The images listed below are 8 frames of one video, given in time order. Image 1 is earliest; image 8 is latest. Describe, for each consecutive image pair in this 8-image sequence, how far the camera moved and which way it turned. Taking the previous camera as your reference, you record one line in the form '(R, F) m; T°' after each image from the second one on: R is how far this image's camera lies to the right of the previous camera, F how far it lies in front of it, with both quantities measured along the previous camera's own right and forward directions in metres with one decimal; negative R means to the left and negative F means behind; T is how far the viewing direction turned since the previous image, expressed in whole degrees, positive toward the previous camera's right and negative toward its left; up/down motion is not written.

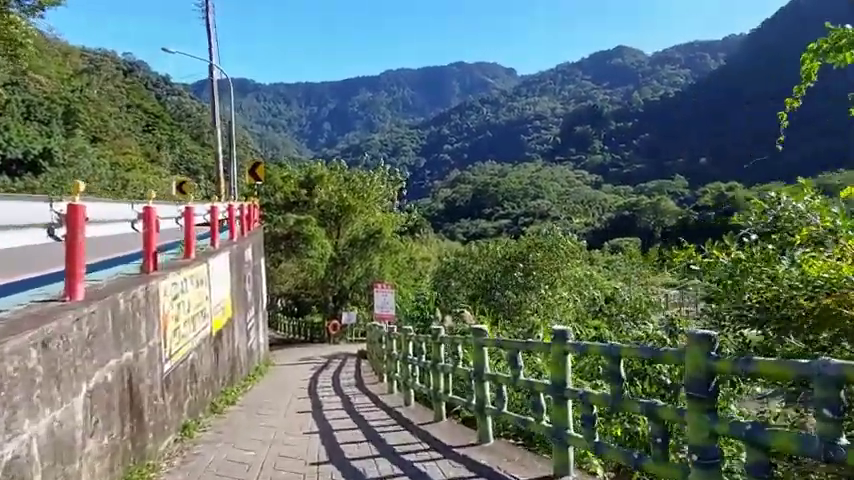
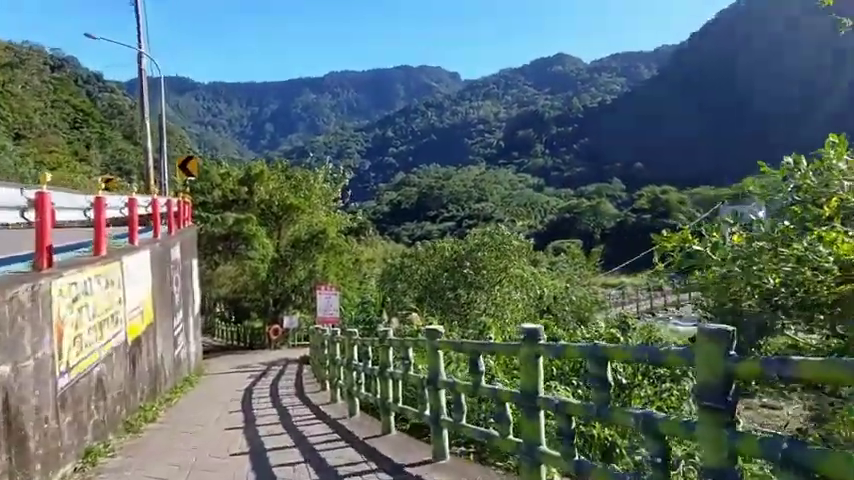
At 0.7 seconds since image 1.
(0.0, +0.5) m; +5°
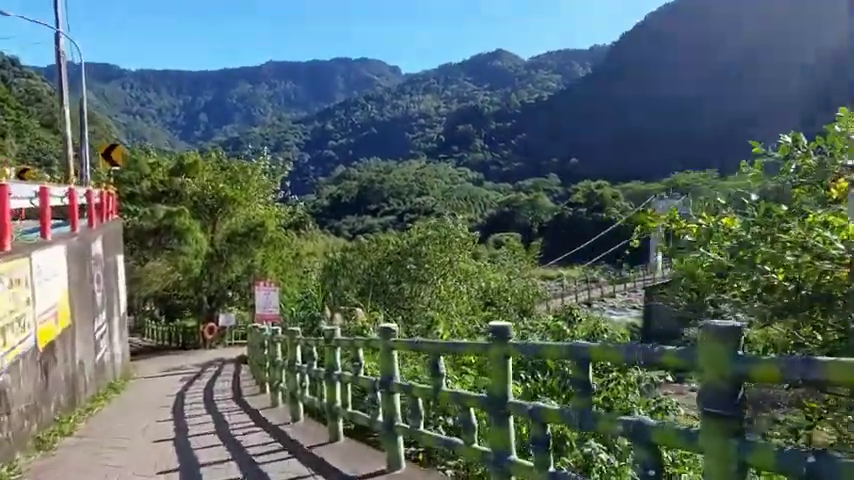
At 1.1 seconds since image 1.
(-0.1, +0.3) m; +5°
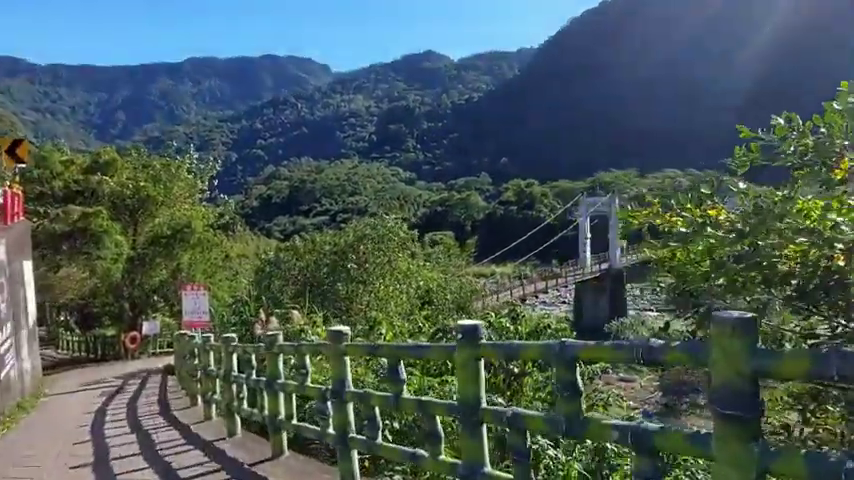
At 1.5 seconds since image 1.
(-0.1, +0.3) m; +6°
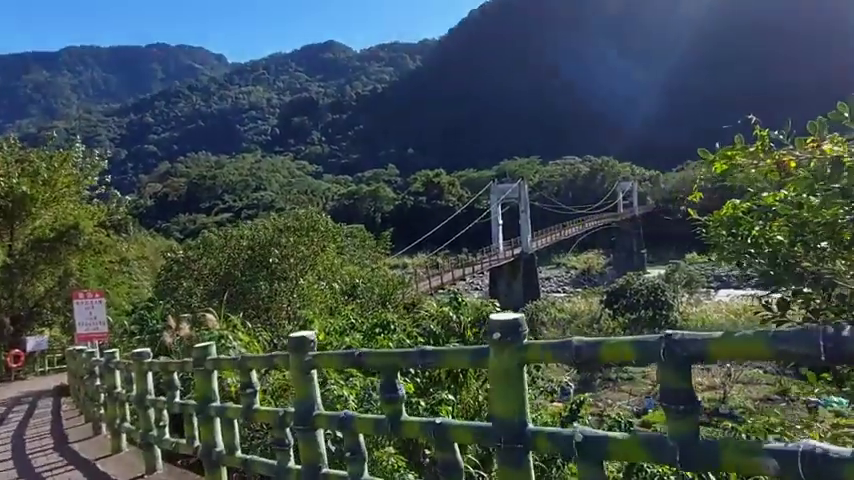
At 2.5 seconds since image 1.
(-0.2, +0.6) m; +8°
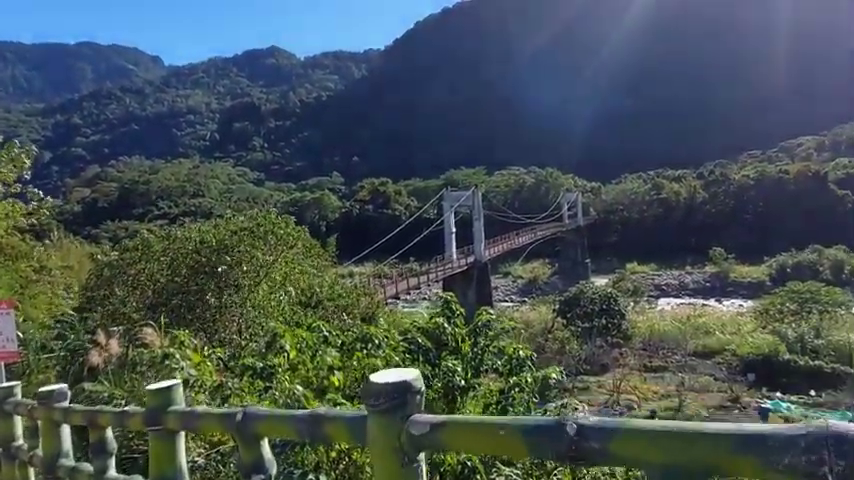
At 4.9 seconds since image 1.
(-0.4, +1.1) m; +5°
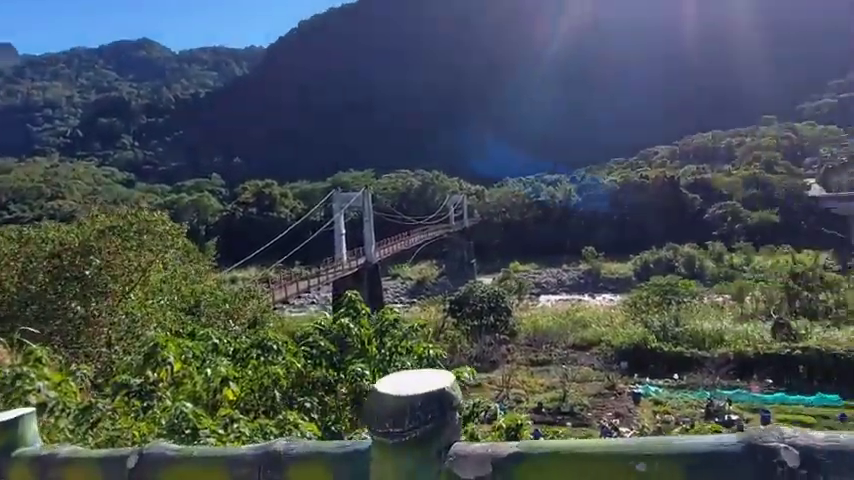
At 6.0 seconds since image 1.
(-0.1, +0.4) m; +10°
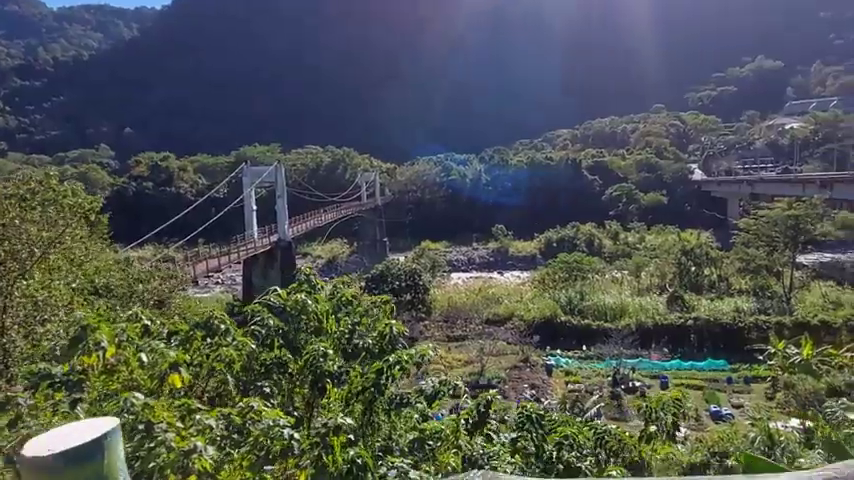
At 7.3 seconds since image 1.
(-0.4, +0.4) m; +8°
